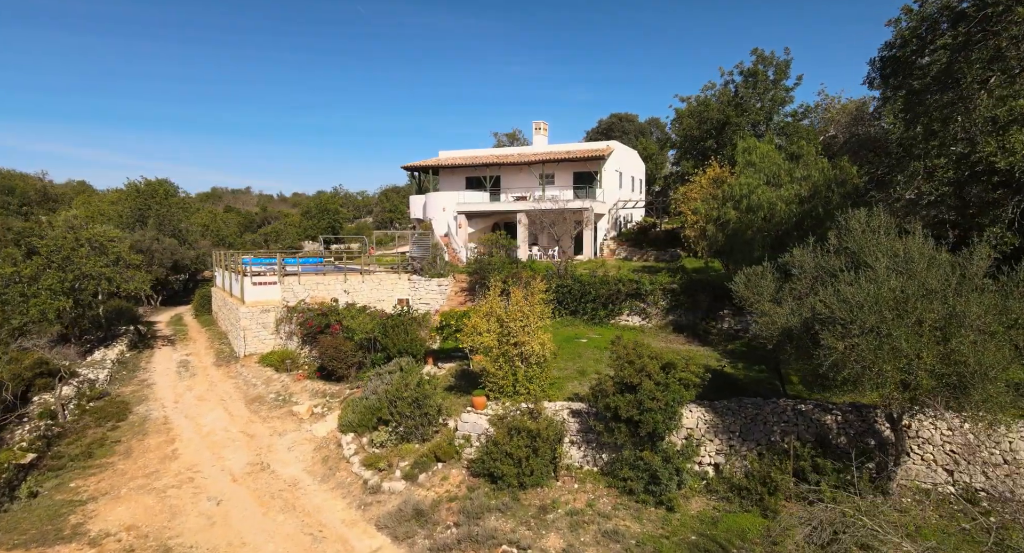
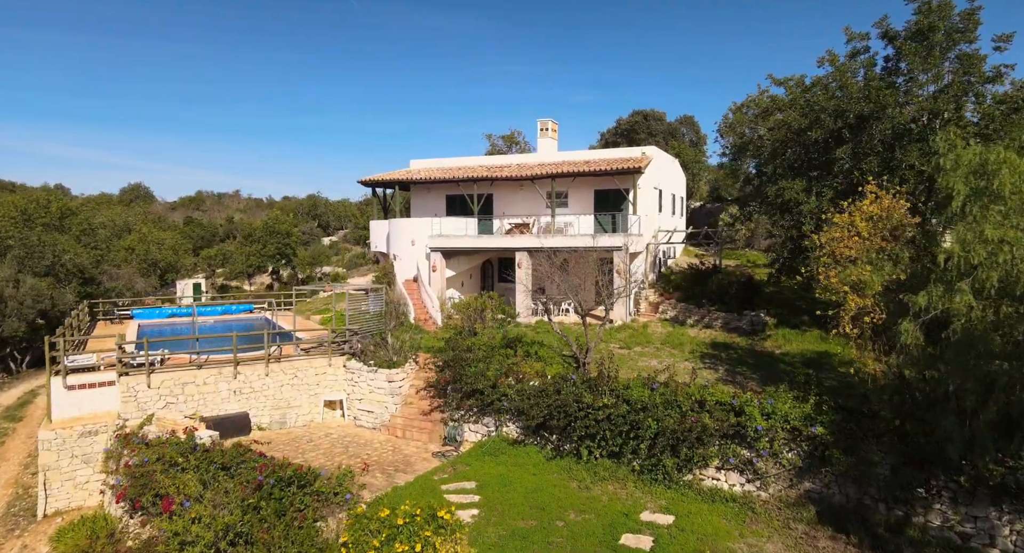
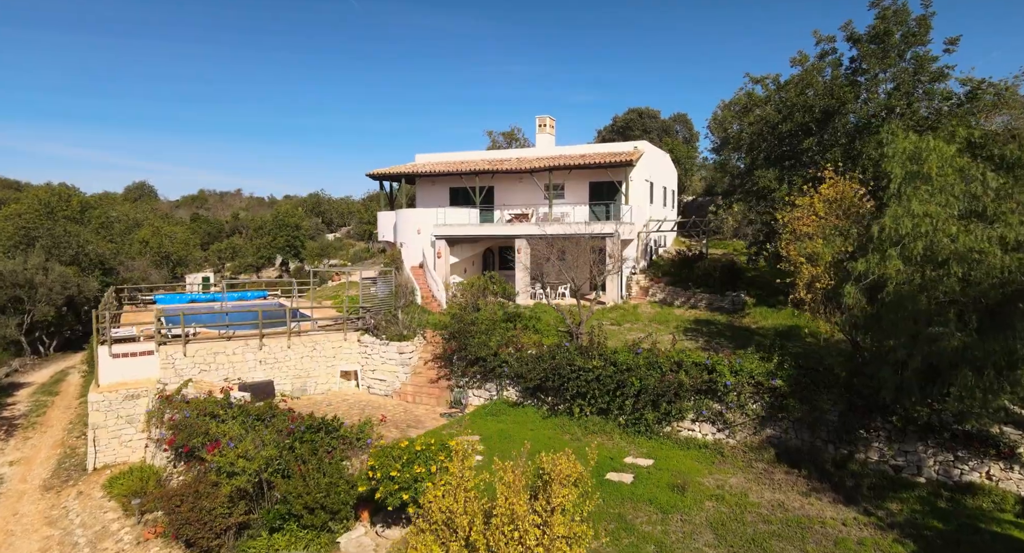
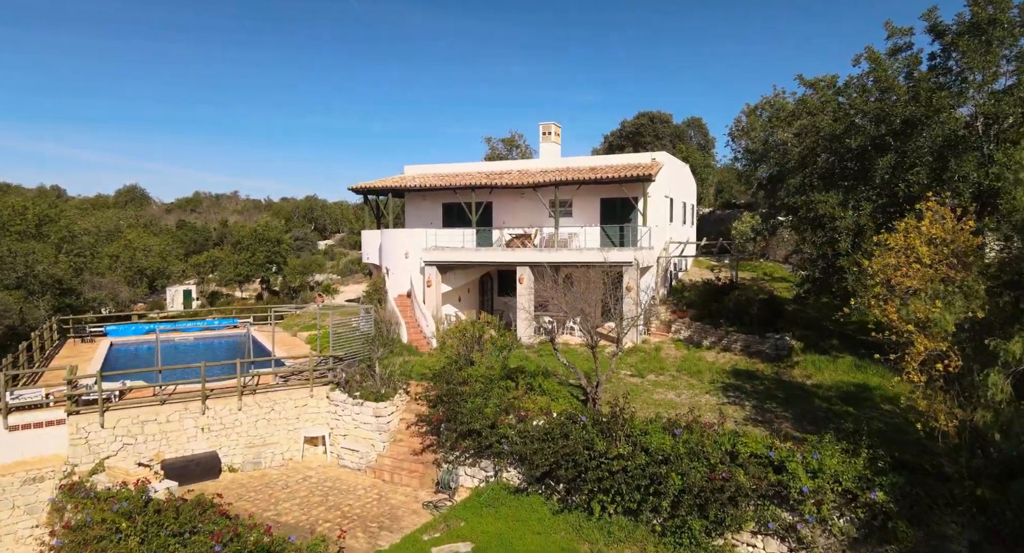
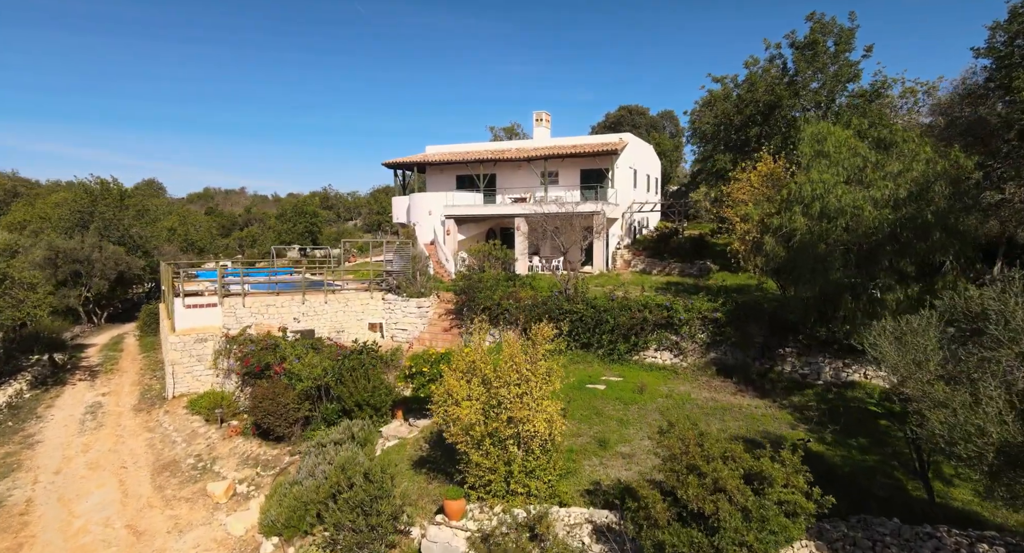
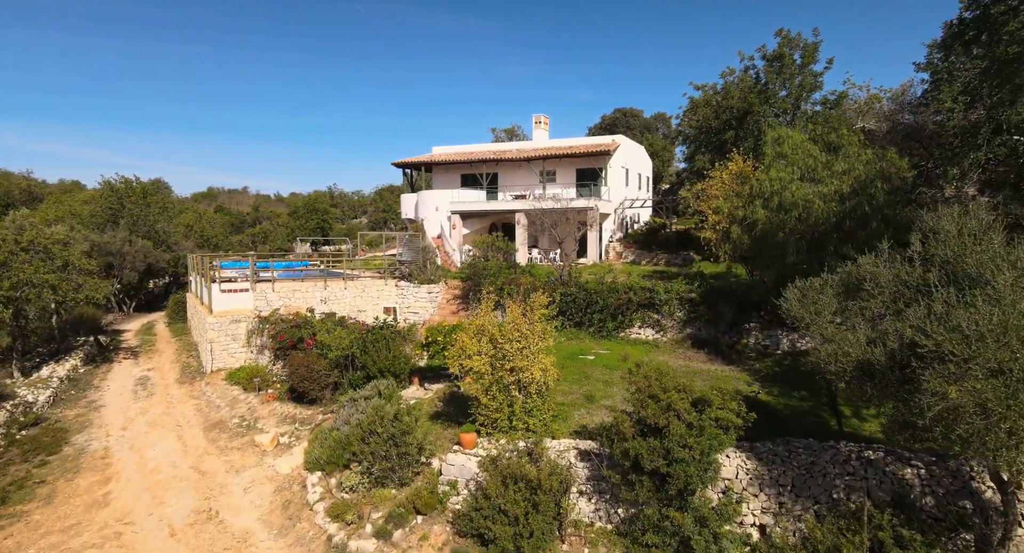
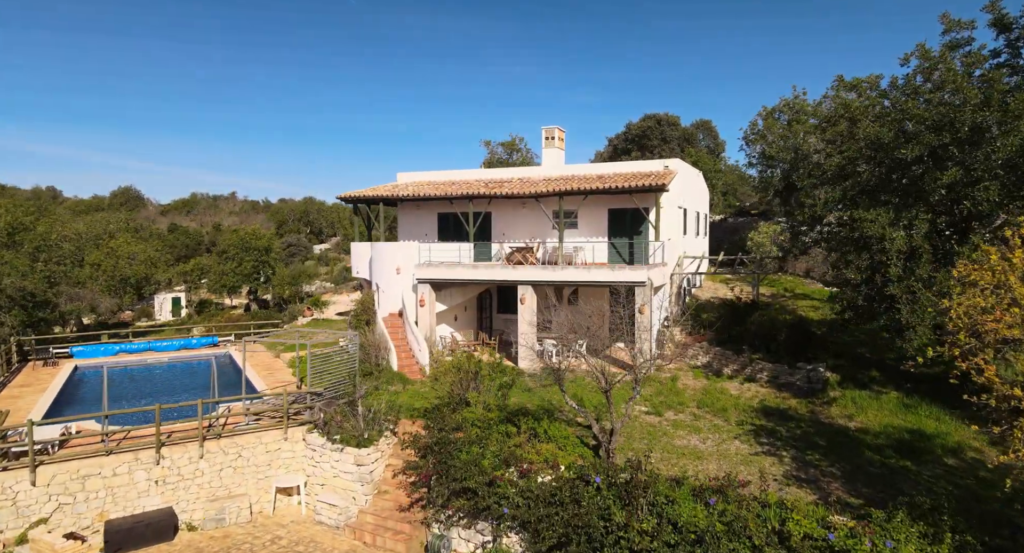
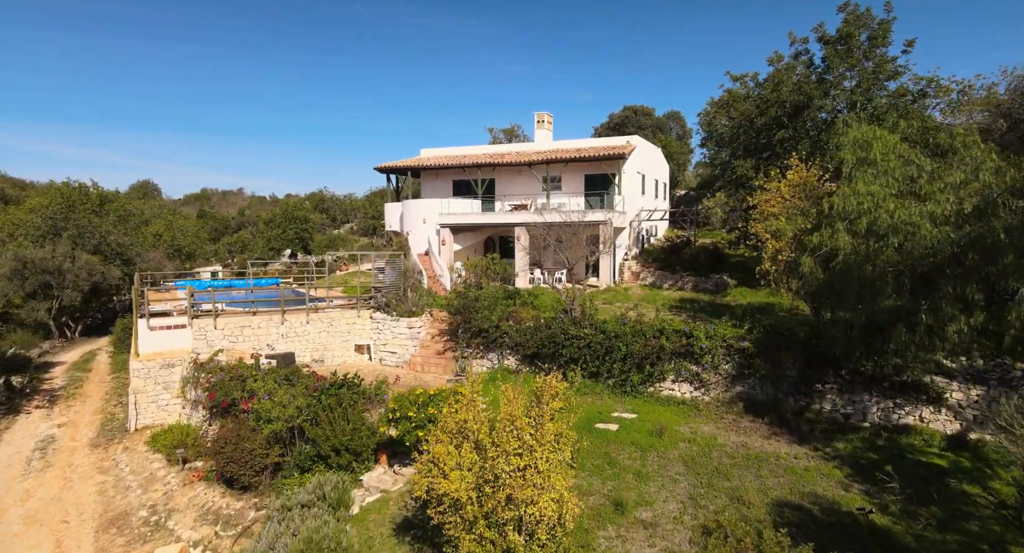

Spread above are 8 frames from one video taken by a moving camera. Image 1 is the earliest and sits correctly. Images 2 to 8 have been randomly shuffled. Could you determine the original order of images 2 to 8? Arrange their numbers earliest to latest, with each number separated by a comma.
6, 5, 8, 3, 2, 4, 7
